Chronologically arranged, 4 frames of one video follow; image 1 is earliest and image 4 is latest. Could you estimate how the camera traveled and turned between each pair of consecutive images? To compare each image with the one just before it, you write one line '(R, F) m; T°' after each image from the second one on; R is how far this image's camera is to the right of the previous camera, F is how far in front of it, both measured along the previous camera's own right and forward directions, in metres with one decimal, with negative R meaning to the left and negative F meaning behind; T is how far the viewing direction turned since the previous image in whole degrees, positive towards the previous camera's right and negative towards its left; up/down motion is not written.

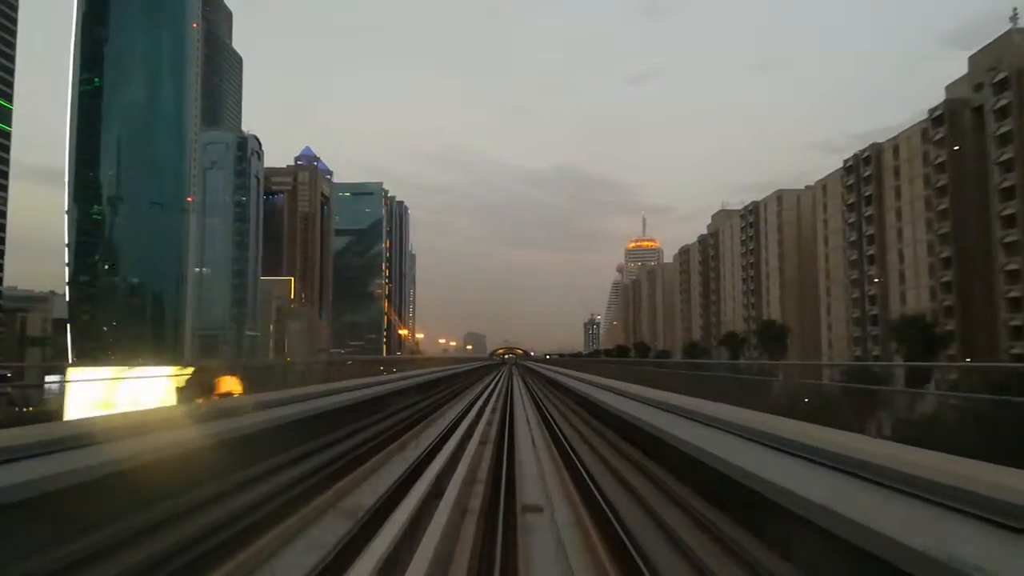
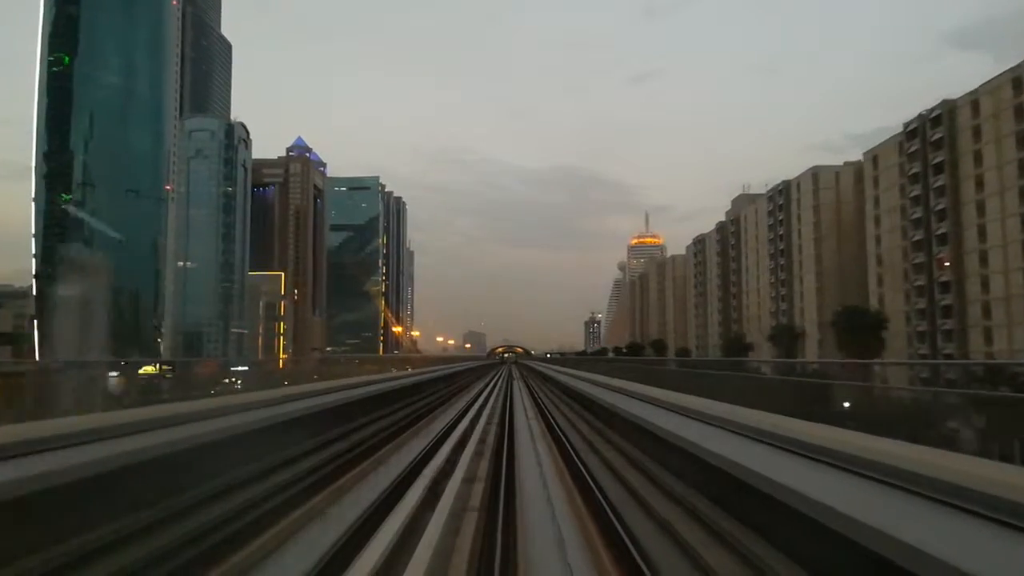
(0.0, +0.4) m; 0°
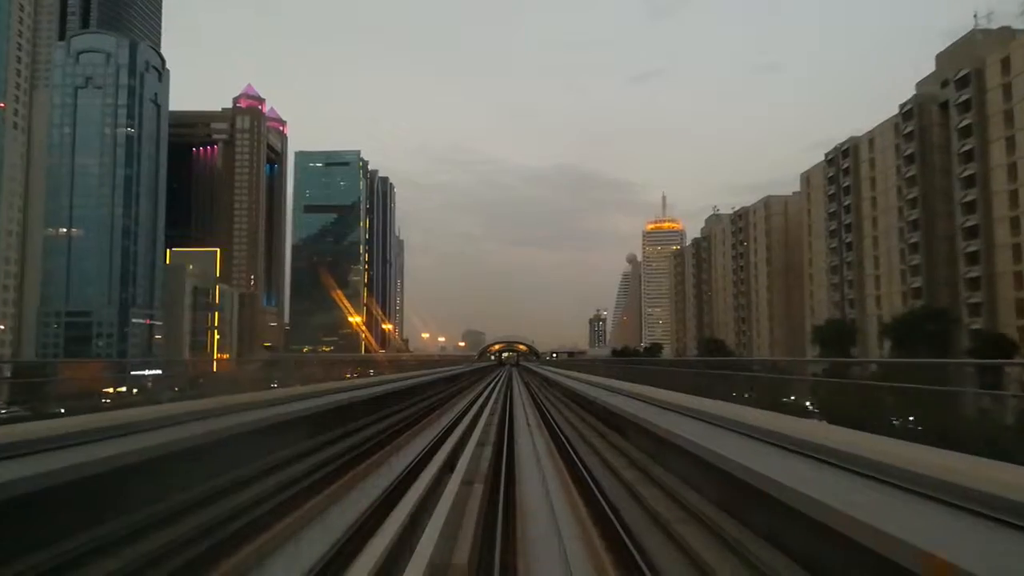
(0.0, +1.9) m; 0°
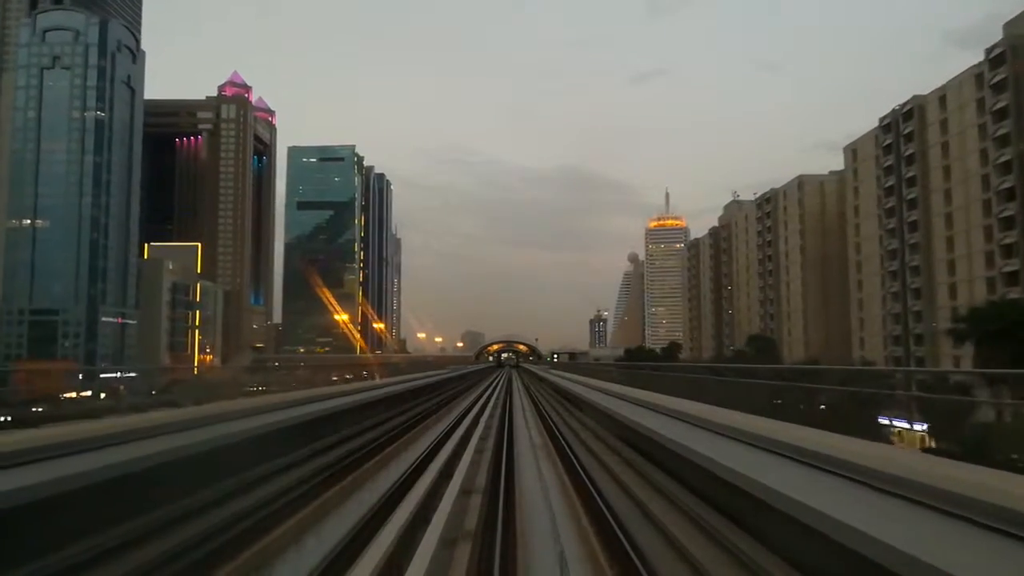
(0.0, +0.4) m; 0°
